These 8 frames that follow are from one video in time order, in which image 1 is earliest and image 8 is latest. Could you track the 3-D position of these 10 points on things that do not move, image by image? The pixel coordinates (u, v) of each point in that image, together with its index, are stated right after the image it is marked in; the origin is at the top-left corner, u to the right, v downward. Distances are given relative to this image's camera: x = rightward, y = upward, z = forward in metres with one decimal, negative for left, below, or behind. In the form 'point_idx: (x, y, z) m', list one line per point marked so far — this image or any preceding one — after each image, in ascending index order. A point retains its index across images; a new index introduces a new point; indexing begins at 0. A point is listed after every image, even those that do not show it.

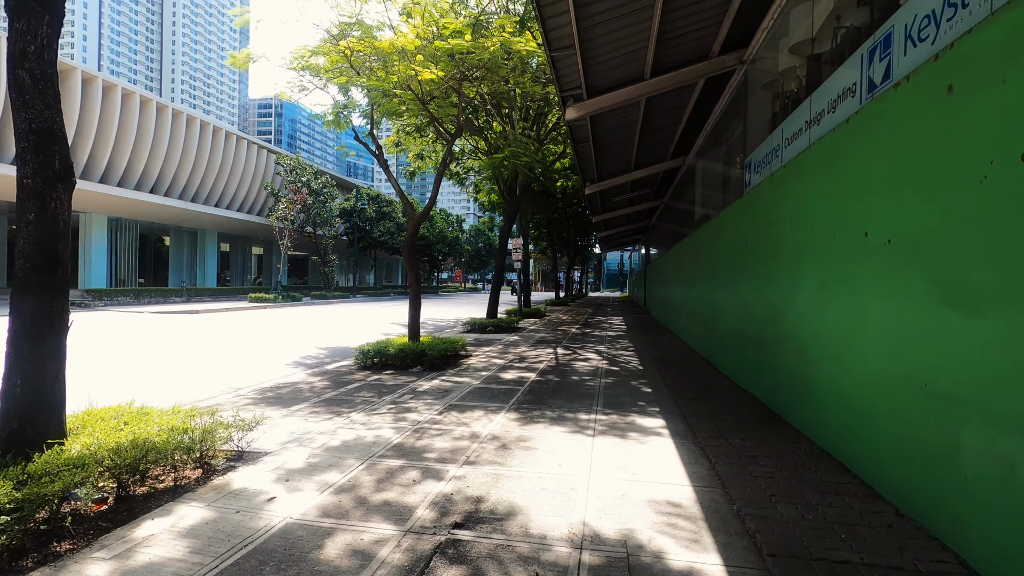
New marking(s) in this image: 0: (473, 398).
0: (-0.5, -1.3, +6.6) m
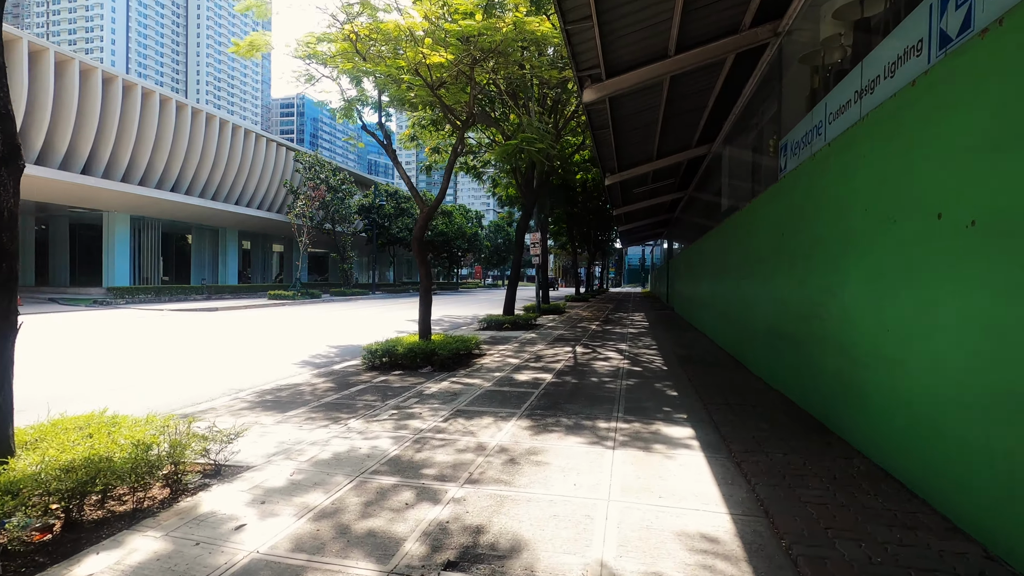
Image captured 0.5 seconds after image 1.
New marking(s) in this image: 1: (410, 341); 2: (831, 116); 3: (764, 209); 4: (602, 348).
0: (-0.3, -1.3, +6.1) m
1: (-1.7, -0.9, +9.0) m
2: (+3.2, +1.7, +5.4) m
3: (+3.6, +1.1, +7.8) m
4: (+1.8, -1.2, +11.0) m
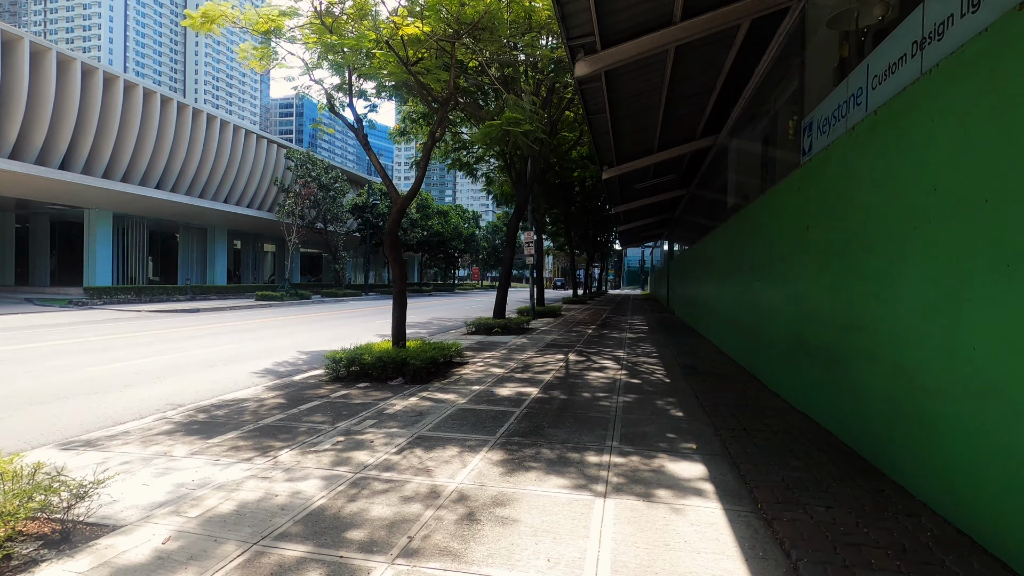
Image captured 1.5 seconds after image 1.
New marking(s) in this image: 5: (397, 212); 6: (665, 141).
0: (-0.6, -1.3, +5.1) m
1: (-2.0, -0.9, +8.0) m
2: (+3.0, +1.7, +4.4) m
3: (+3.4, +1.1, +6.8) m
4: (+1.6, -1.3, +10.0) m
5: (-1.8, +1.2, +8.2) m
6: (+3.7, +3.5, +12.6) m
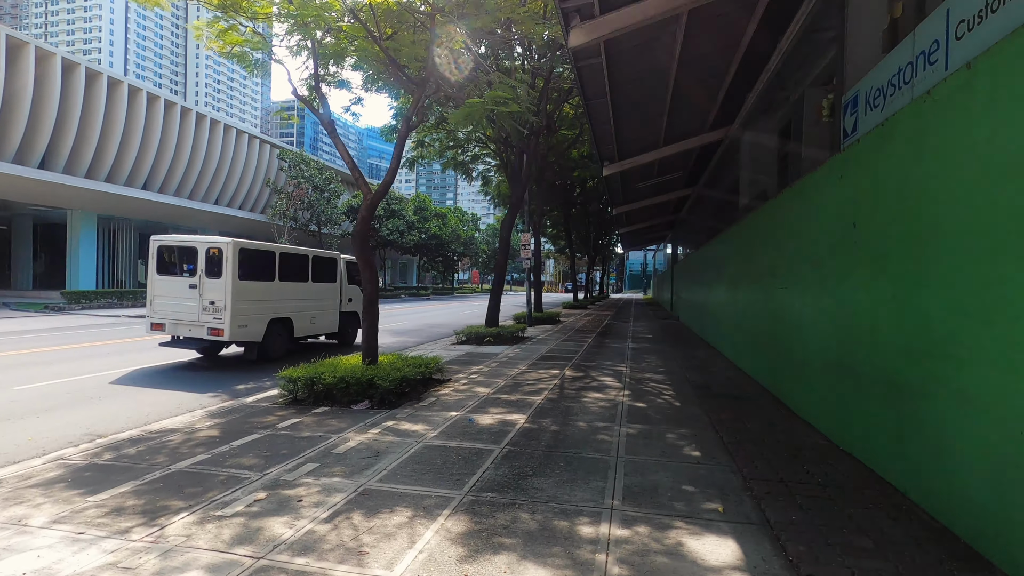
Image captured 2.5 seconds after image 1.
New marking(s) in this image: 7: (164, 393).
0: (-0.8, -1.4, +4.0) m
1: (-2.1, -1.0, +7.0) m
2: (+2.8, +1.6, +3.4) m
3: (+3.2, +1.0, +5.7) m
4: (+1.4, -1.4, +8.9) m
5: (-1.9, +1.1, +7.2) m
6: (+3.5, +3.4, +11.6) m
7: (-4.9, -1.5, +7.5) m
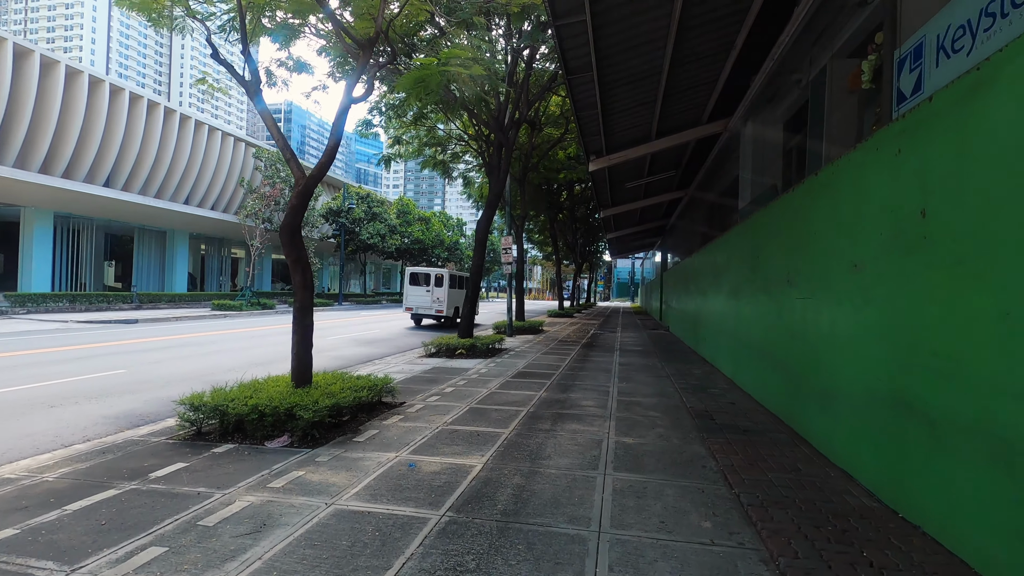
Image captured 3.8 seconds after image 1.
0: (-1.1, -1.4, +2.7) m
1: (-2.5, -1.1, +5.6) m
2: (+2.5, +1.6, +2.2) m
3: (+2.8, +0.9, +4.6) m
4: (+0.9, -1.5, +7.7) m
5: (-2.3, +1.0, +5.9) m
6: (+3.0, +3.2, +10.4) m
7: (-5.3, -1.5, +6.1) m
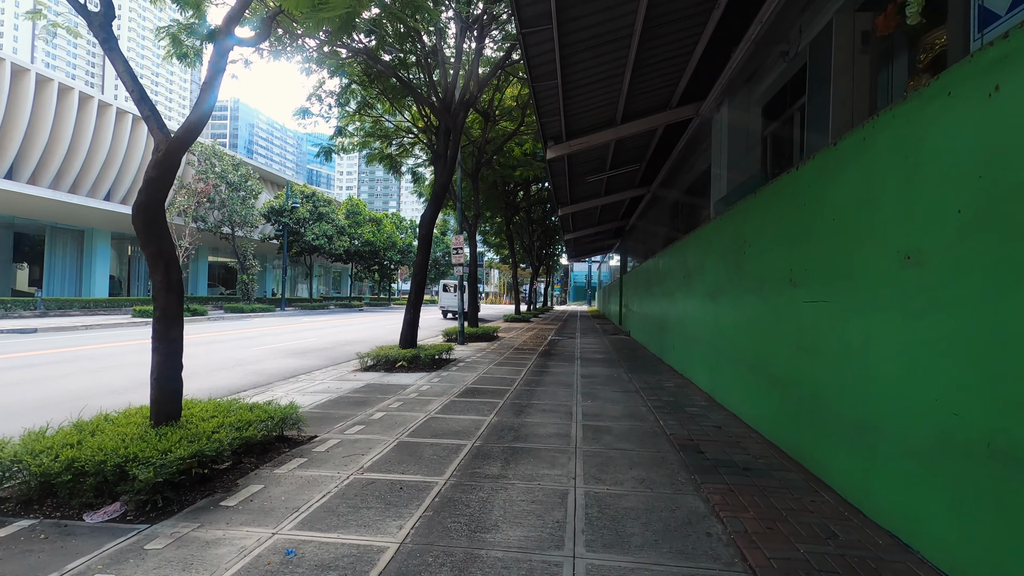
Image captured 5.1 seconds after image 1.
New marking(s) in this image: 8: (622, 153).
0: (-1.4, -1.4, +1.3) m
1: (-3.0, -1.1, +4.1) m
2: (+2.2, +1.6, +1.1) m
3: (+2.4, +0.9, +3.4) m
4: (+0.3, -1.5, +6.4) m
5: (-2.9, +1.0, +4.3) m
6: (+2.1, +3.2, +9.3) m
7: (-5.9, -1.5, +4.4) m
8: (+2.4, +2.9, +11.6) m
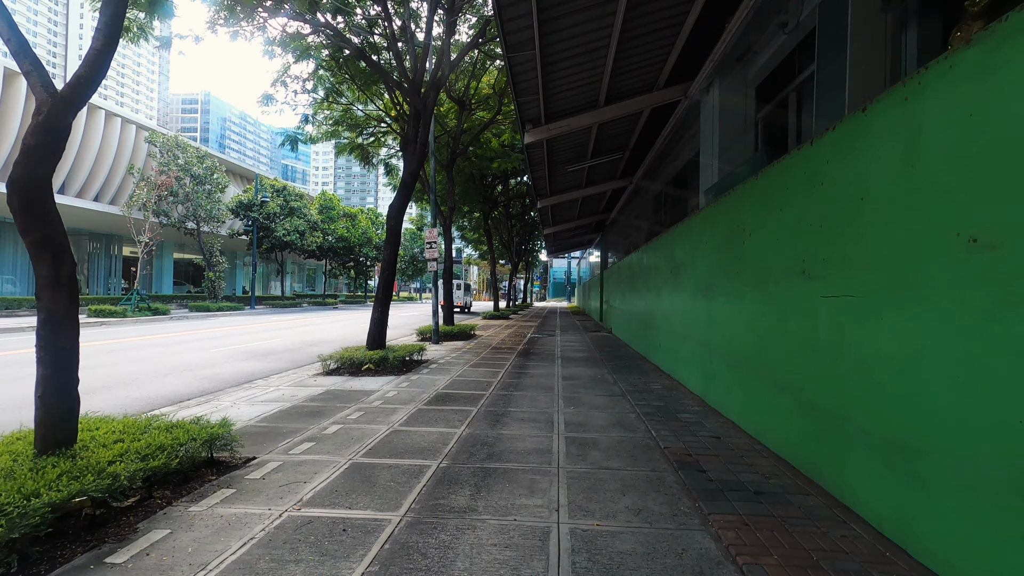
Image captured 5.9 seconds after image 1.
0: (-1.5, -1.4, +0.5) m
1: (-3.2, -1.0, +3.2) m
2: (+2.1, +1.6, +0.4) m
3: (+2.2, +0.9, +2.8) m
4: (0.0, -1.5, +5.7) m
5: (-3.1, +1.0, +3.5) m
6: (+1.7, +3.2, +8.7) m
7: (-6.1, -1.5, +3.4) m
8: (+1.9, +3.0, +11.0) m
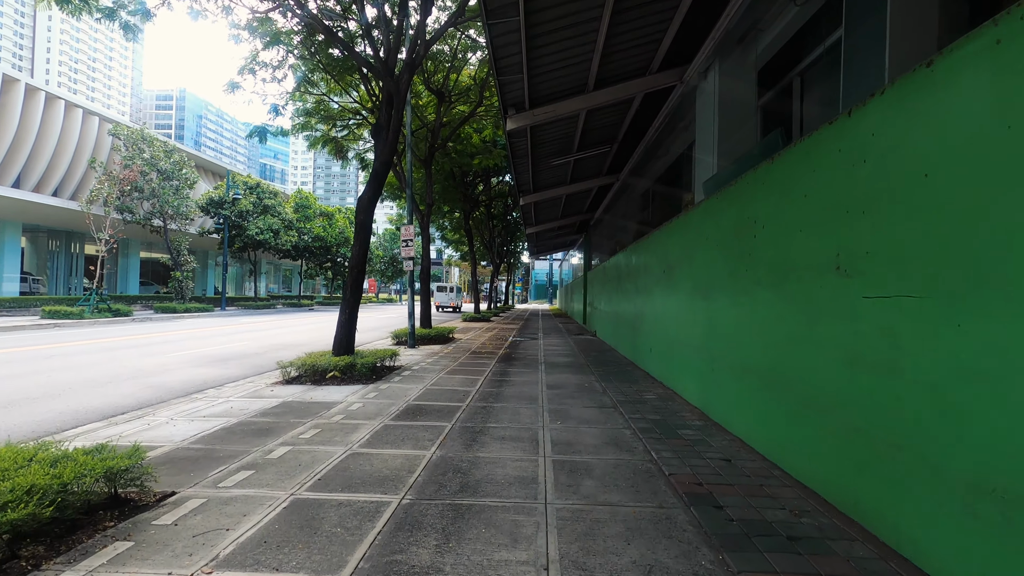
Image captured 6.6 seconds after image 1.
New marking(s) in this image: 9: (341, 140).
0: (-1.5, -1.4, -0.3) m
1: (-3.3, -1.0, +2.4) m
2: (+2.1, +1.6, -0.3) m
3: (+2.1, +0.9, +2.1) m
4: (-0.2, -1.5, +4.9) m
5: (-3.2, +1.0, +2.6) m
6: (+1.4, +3.2, +8.0) m
7: (-6.2, -1.5, +2.4) m
8: (+1.5, +3.0, +10.3) m
9: (-6.1, +5.3, +19.0) m
